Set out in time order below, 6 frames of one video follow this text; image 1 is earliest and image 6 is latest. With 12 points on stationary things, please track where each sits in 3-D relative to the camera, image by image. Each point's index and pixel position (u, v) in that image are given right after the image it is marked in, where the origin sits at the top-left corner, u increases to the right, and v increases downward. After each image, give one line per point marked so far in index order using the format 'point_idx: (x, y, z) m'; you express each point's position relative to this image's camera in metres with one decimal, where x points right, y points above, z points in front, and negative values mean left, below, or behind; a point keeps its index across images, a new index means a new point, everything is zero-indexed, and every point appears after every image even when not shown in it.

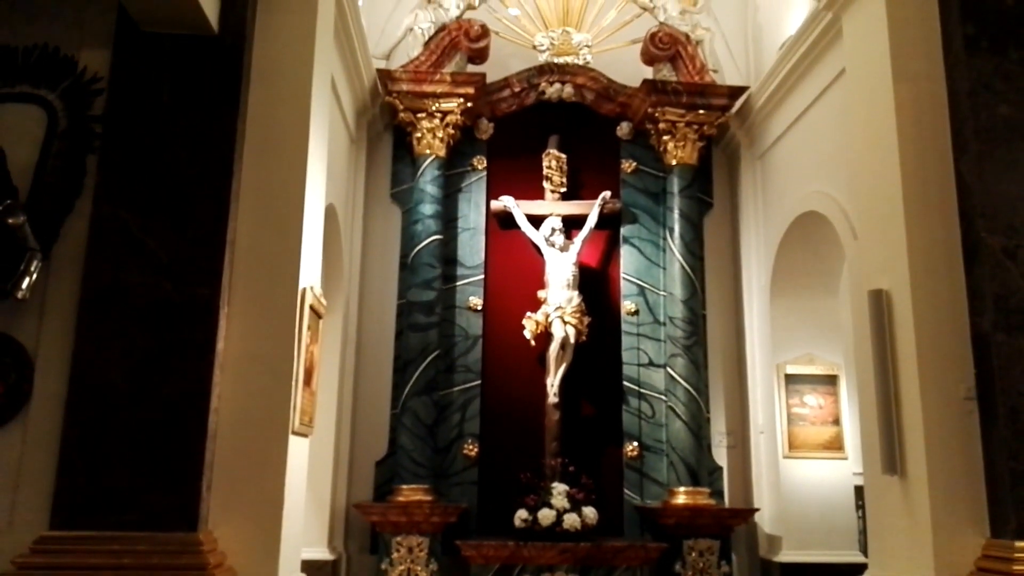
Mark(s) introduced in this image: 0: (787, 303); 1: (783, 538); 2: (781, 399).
0: (+1.8, -0.1, +5.4) m
1: (+1.7, -1.5, +5.1) m
2: (+1.7, -0.7, +5.2) m
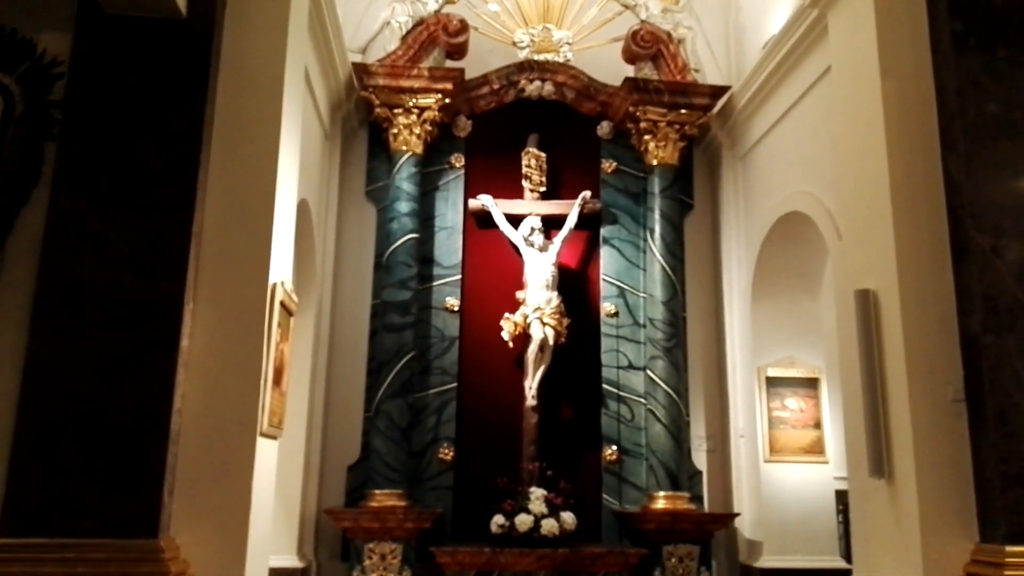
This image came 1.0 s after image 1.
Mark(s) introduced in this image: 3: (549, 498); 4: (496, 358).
0: (+1.7, -0.1, +5.3) m
1: (+1.5, -1.6, +5.0) m
2: (+1.6, -0.7, +5.1) m
3: (+0.2, -1.3, +4.9) m
4: (-0.1, -0.5, +5.6) m
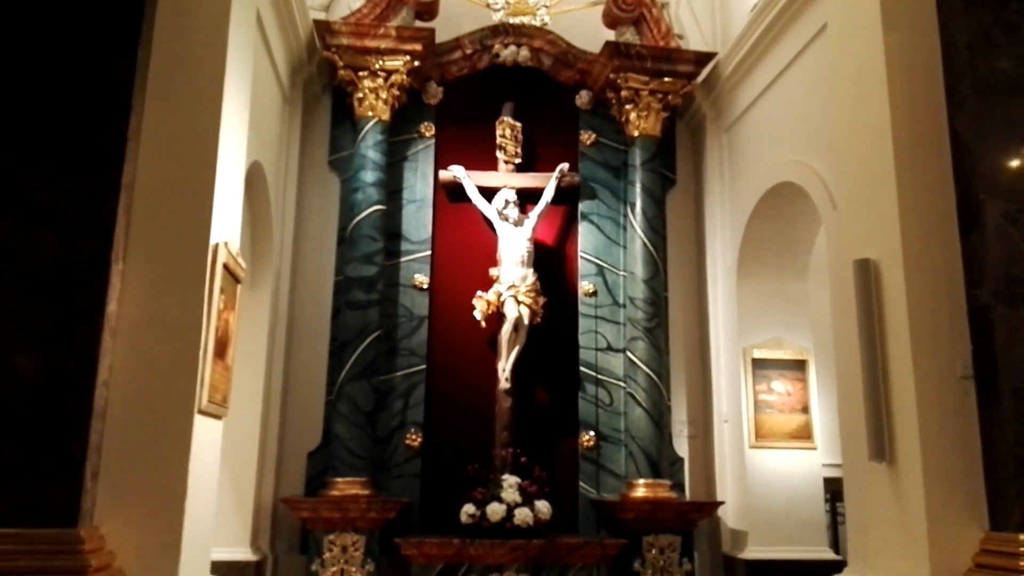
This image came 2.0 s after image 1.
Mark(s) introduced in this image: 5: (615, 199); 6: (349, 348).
0: (+1.5, 0.0, +5.0) m
1: (+1.4, -1.4, +4.7) m
2: (+1.4, -0.6, +4.9) m
3: (+0.1, -1.1, +4.6) m
4: (-0.3, -0.3, +5.3) m
5: (+0.7, +0.6, +5.5) m
6: (-1.0, -0.4, +5.0) m
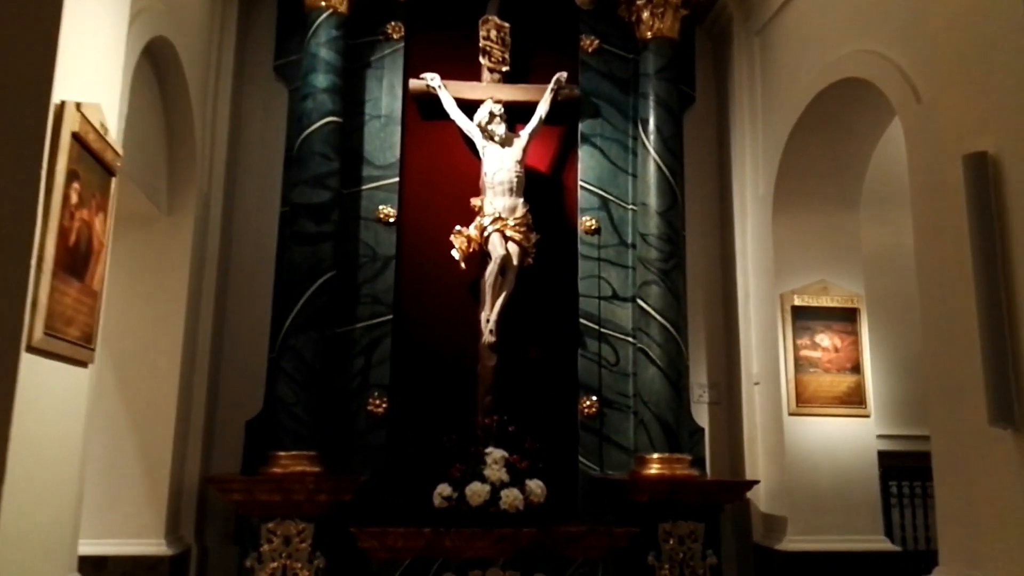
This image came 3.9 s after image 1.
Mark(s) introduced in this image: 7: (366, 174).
0: (+1.4, +0.4, +4.1) m
1: (+1.3, -1.1, +3.8) m
2: (+1.3, -0.2, +4.0) m
3: (0.0, -0.8, +3.7) m
4: (-0.4, 0.0, +4.4) m
5: (+0.6, +1.0, +4.6) m
6: (-1.1, 0.0, +4.0) m
7: (-0.8, +0.6, +4.4) m
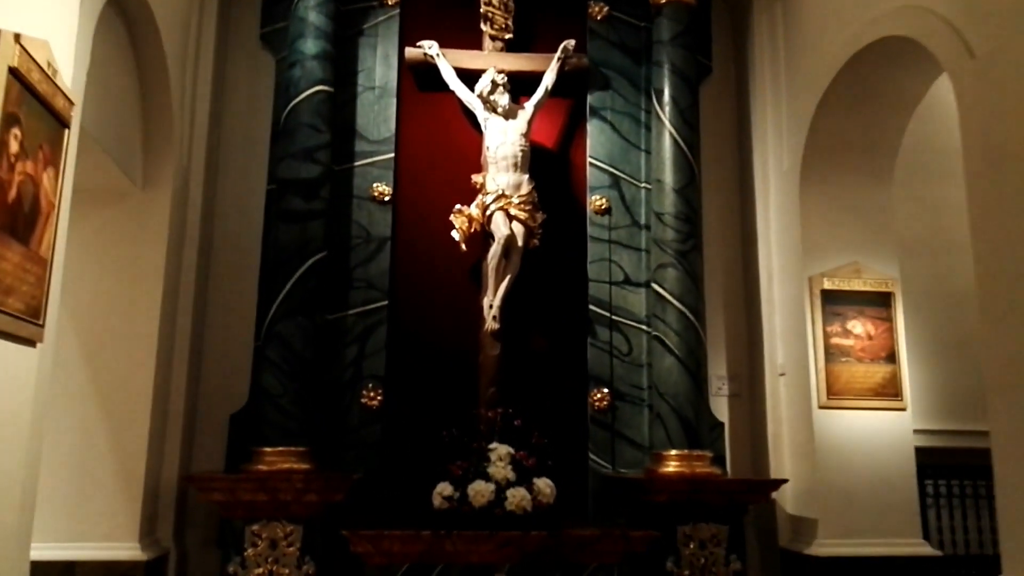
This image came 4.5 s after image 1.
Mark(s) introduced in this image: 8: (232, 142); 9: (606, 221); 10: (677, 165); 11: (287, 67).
0: (+1.4, +0.4, +3.8) m
1: (+1.3, -1.0, +3.5) m
2: (+1.4, -0.2, +3.7) m
3: (0.0, -0.7, +3.4) m
4: (-0.3, +0.1, +4.0) m
5: (+0.6, +1.0, +4.3) m
6: (-1.0, +0.1, +3.7) m
7: (-0.8, +0.7, +4.0) m
8: (-1.4, +0.7, +4.0) m
9: (+0.5, +0.3, +4.1) m
10: (+0.8, +0.6, +4.0) m
11: (-1.1, +1.0, +3.9) m
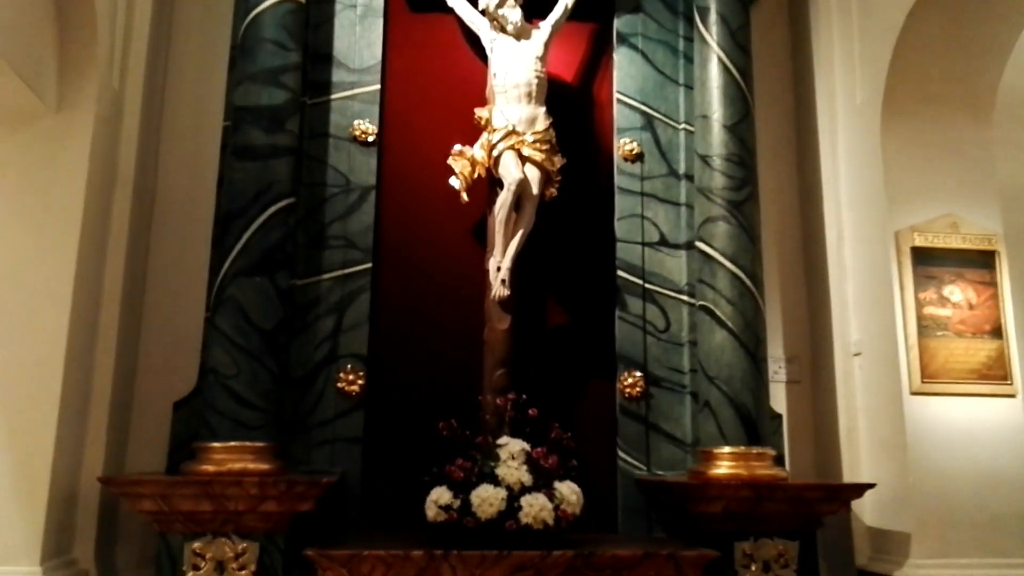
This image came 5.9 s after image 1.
0: (+1.5, +0.6, +3.1) m
1: (+1.4, -0.9, +2.8) m
2: (+1.4, 0.0, +2.9) m
3: (+0.1, -0.5, +2.7) m
4: (-0.3, +0.3, +3.3) m
5: (+0.7, +1.2, +3.5) m
6: (-1.0, +0.2, +2.9) m
7: (-0.7, +0.8, +3.3) m
8: (-1.3, +0.9, +3.2) m
9: (+0.5, +0.5, +3.4) m
10: (+0.9, +0.8, +3.3) m
11: (-1.0, +1.2, +3.1) m
